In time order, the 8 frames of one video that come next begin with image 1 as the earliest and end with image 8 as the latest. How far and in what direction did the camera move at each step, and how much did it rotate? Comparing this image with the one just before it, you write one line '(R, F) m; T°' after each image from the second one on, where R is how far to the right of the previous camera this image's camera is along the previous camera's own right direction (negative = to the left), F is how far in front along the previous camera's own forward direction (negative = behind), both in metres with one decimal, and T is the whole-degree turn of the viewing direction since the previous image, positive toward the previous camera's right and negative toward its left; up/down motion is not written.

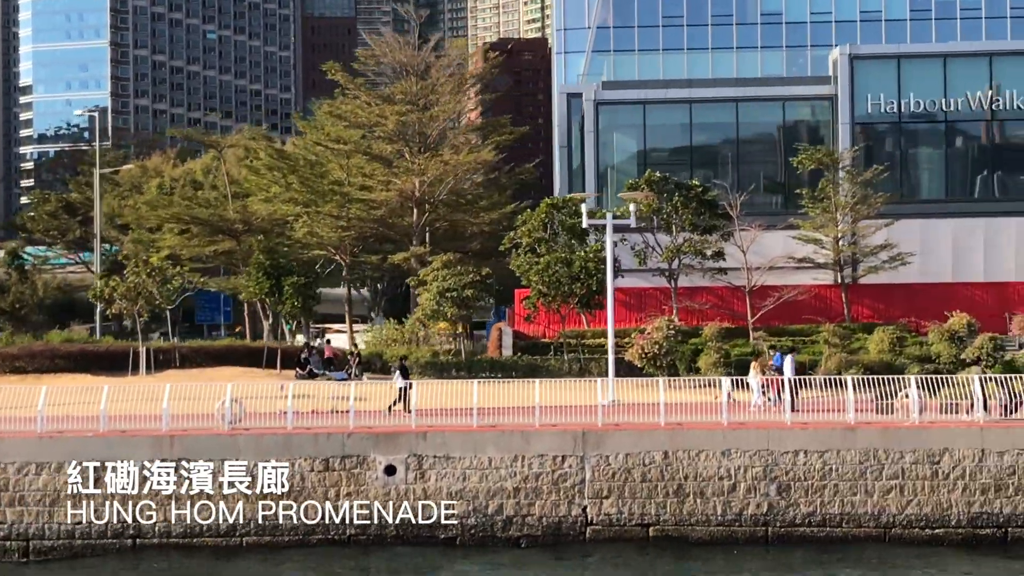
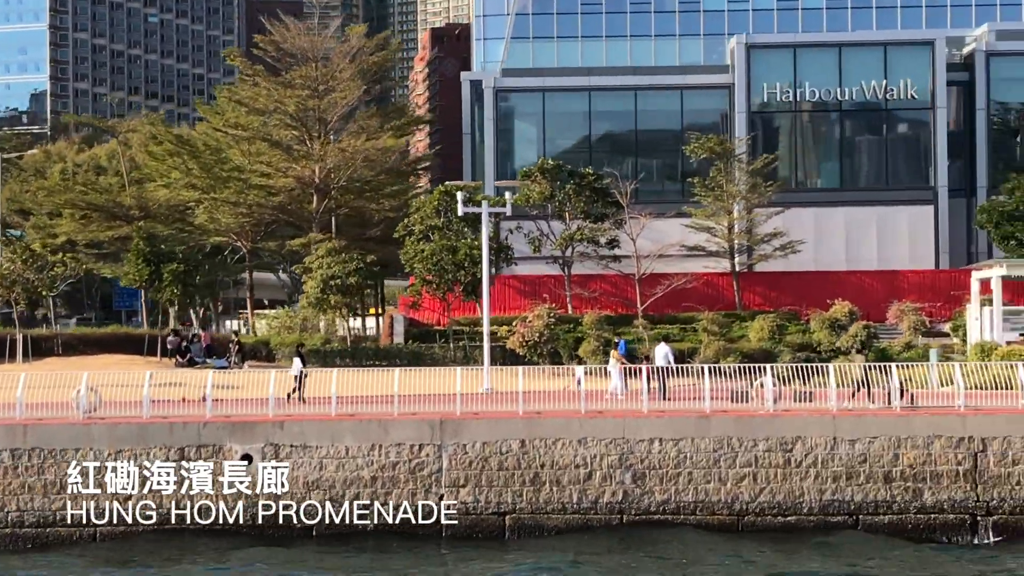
(+1.2, 0.0) m; +2°
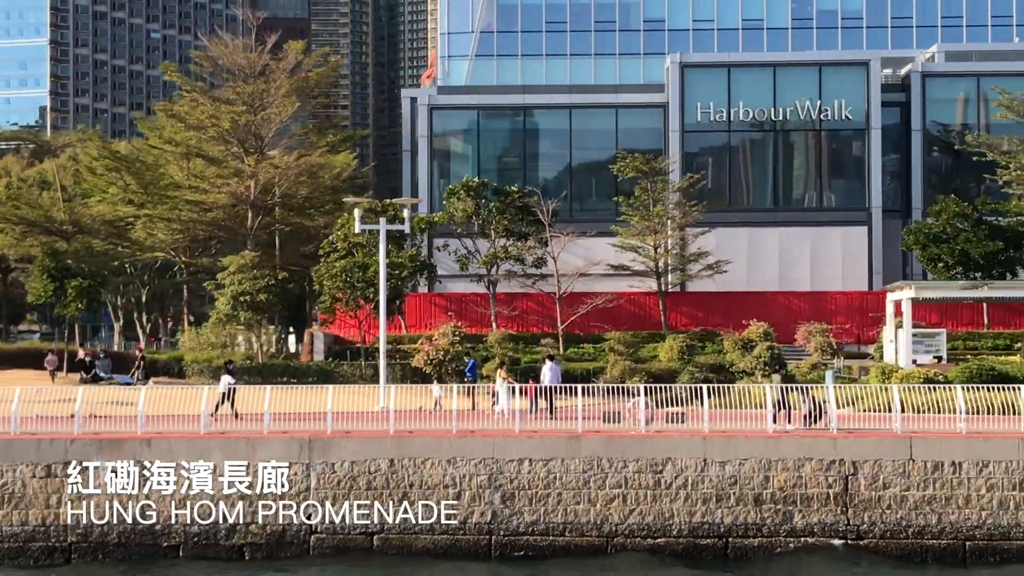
(+1.8, +0.2) m; 0°
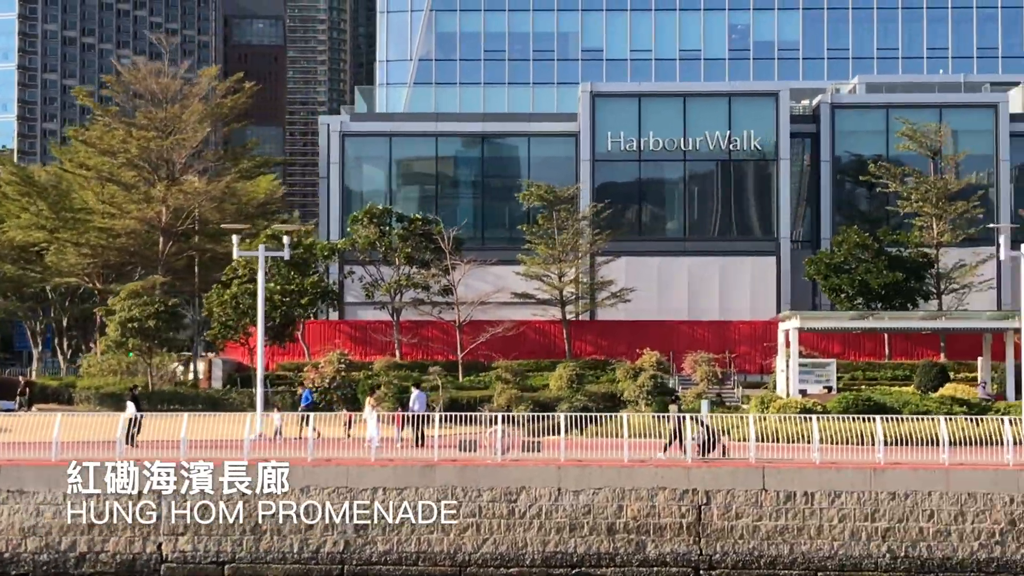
(+1.5, 0.0) m; +1°
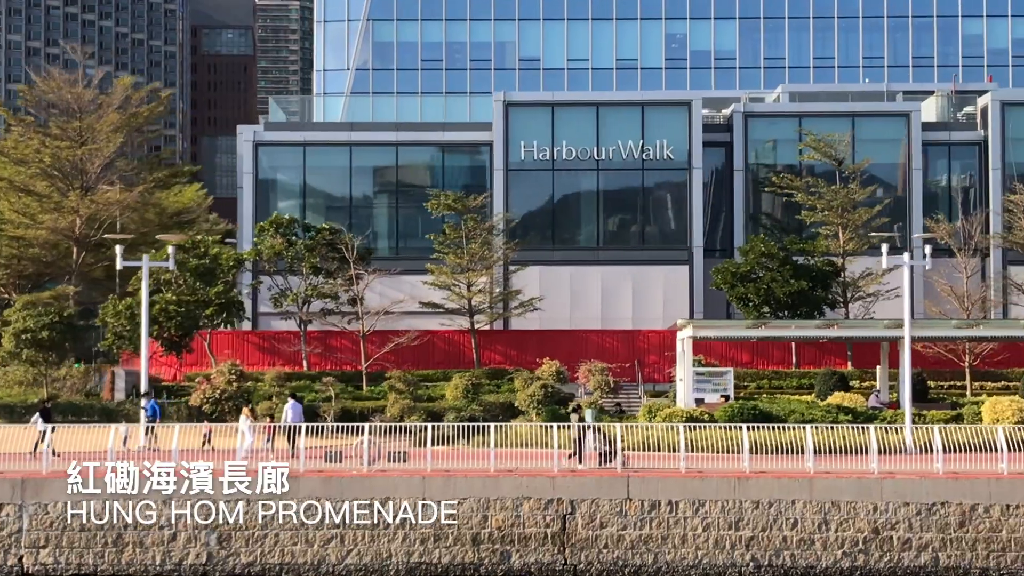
(+1.4, +0.1) m; +1°
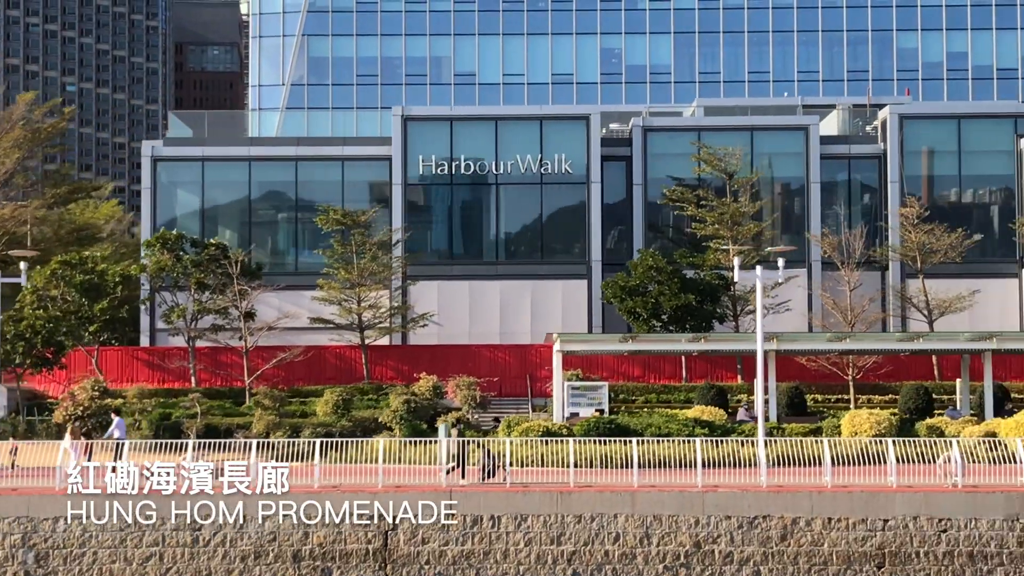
(+2.1, +0.1) m; +1°
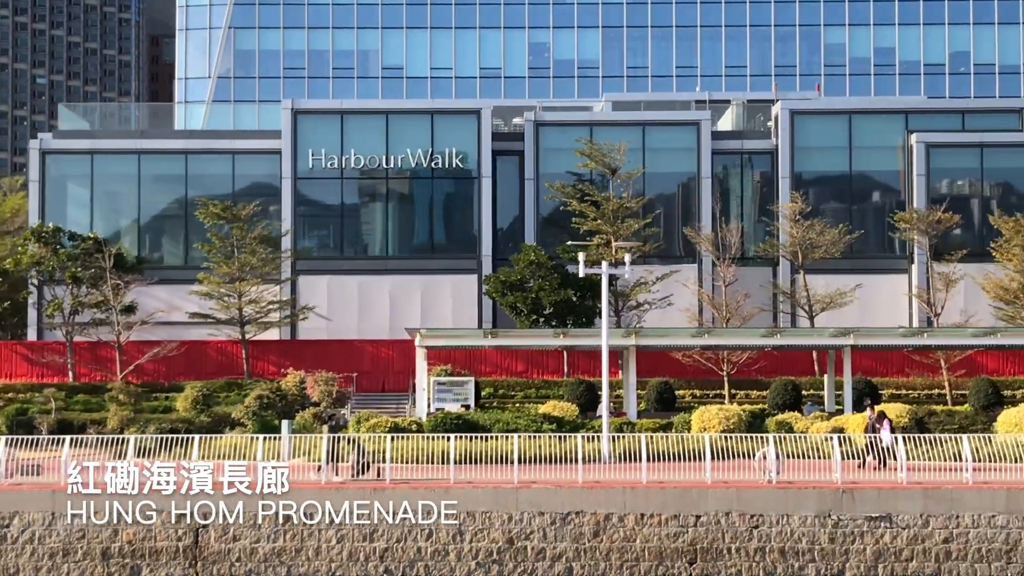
(+2.1, +0.1) m; +1°
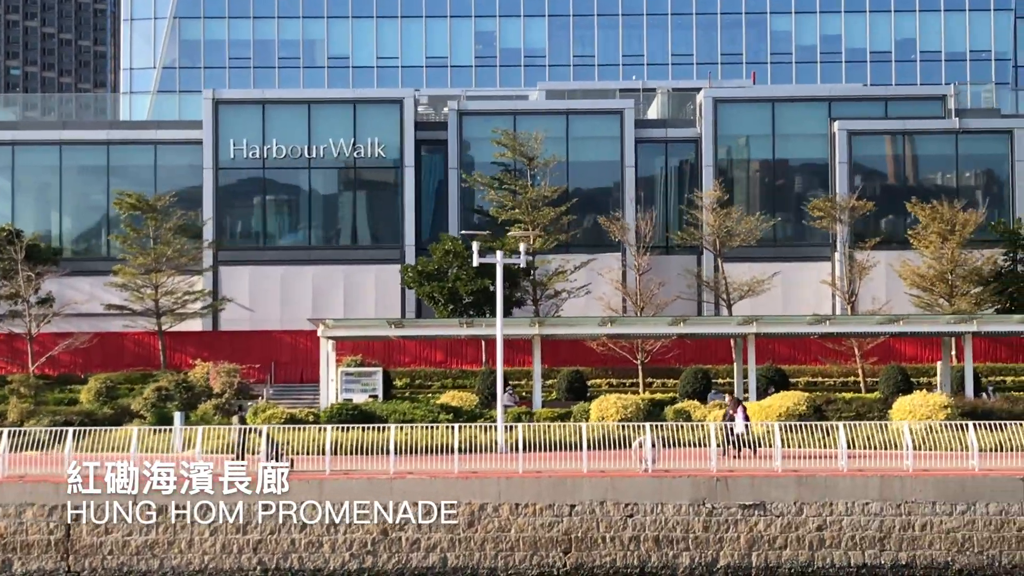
(+1.3, +0.1) m; +1°
